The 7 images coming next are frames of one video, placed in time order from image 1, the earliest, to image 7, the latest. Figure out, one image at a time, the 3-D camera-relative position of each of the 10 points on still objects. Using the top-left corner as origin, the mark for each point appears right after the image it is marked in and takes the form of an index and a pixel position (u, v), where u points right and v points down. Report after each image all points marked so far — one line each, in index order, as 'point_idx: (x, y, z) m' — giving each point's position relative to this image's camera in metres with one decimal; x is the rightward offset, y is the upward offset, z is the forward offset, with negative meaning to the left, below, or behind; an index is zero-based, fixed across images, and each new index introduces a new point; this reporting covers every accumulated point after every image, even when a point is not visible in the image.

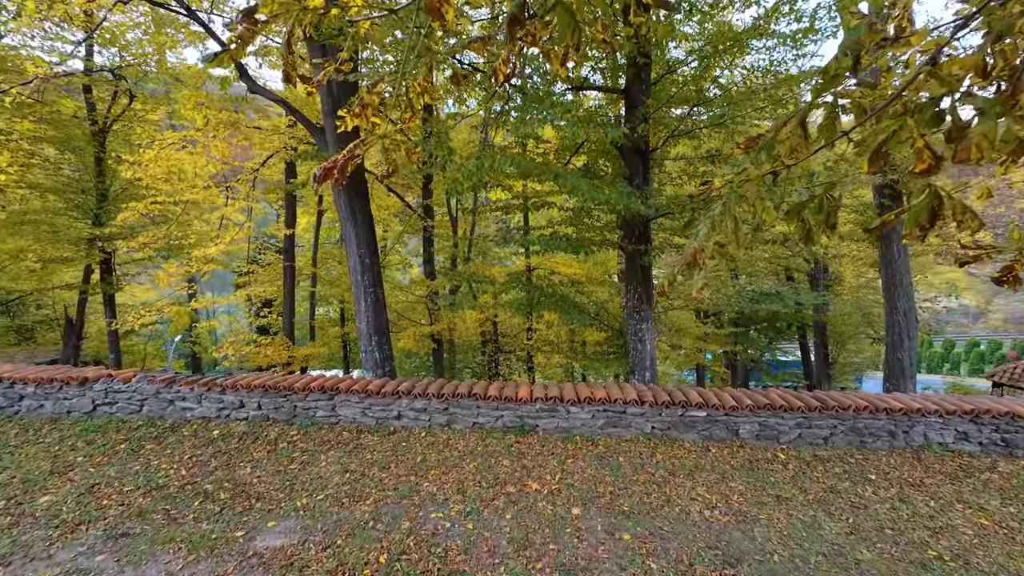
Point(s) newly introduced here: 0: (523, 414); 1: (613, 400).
0: (+0.1, -1.4, +4.7) m
1: (+1.1, -1.2, +4.6) m
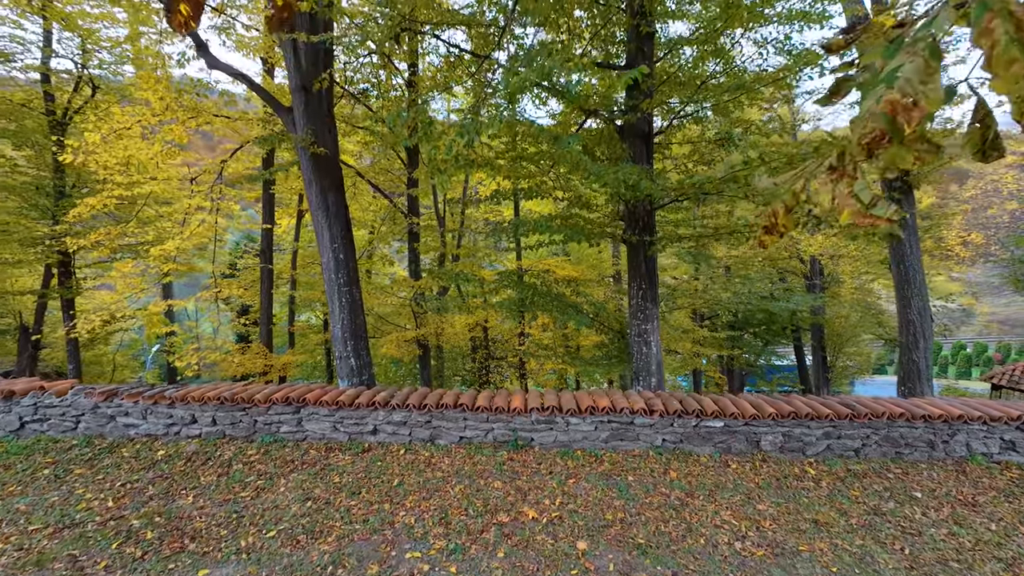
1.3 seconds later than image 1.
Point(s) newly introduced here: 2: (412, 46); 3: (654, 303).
0: (0.0, -1.4, +4.1) m
1: (+1.0, -1.2, +4.0) m
2: (-1.5, +3.6, +6.3) m
3: (+1.8, -0.2, +5.3) m
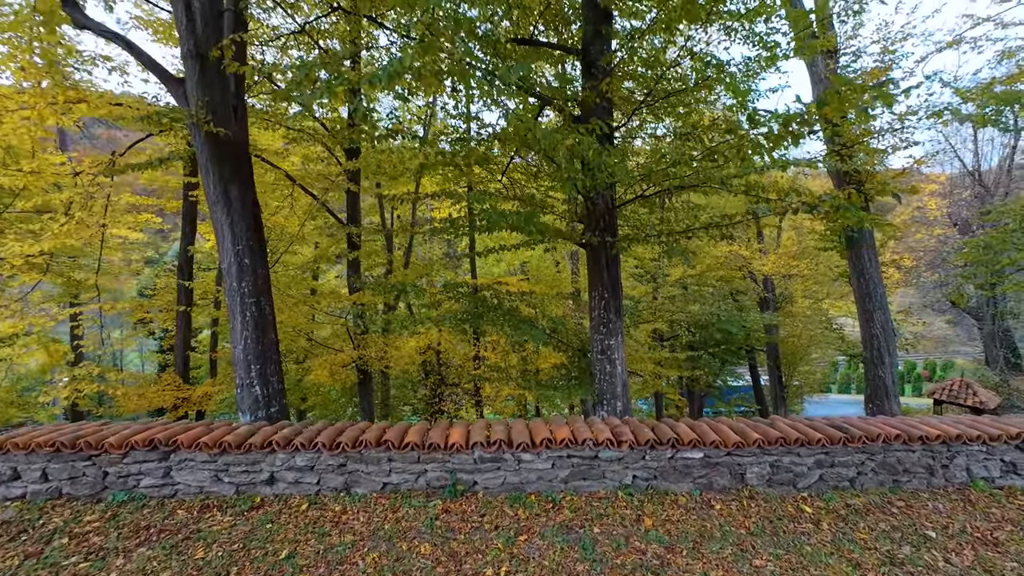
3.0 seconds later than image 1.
0: (-0.4, -1.4, +3.3) m
1: (+0.5, -1.2, +3.3) m
2: (-2.2, +3.4, +5.6) m
3: (+1.2, -0.3, +4.7) m
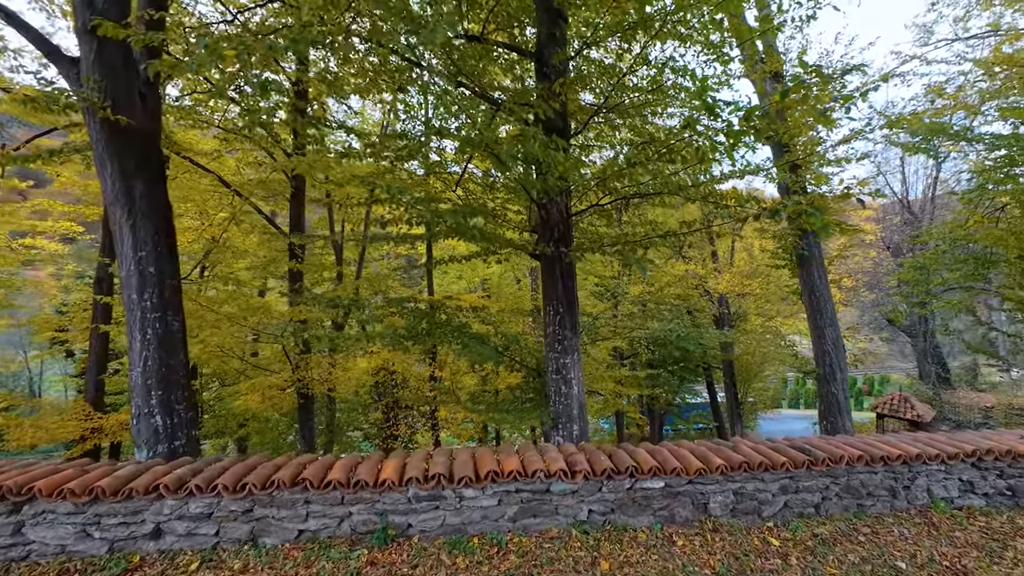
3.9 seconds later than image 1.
0: (-0.8, -1.5, +2.9) m
1: (+0.1, -1.3, +2.9) m
2: (-2.7, +3.2, +5.2) m
3: (+0.6, -0.5, +4.4) m
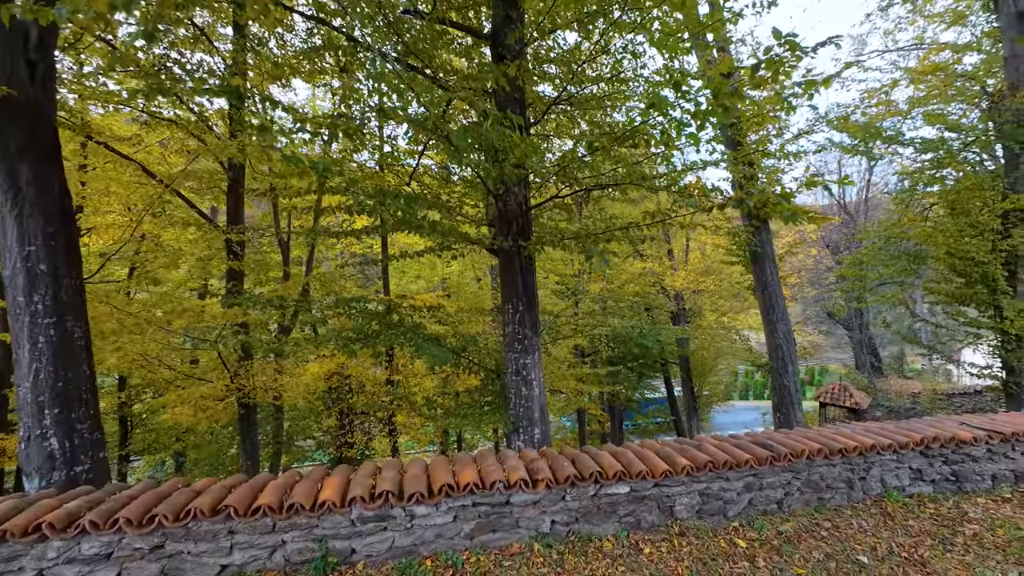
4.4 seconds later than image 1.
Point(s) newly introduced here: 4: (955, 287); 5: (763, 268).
0: (-1.1, -1.5, +2.5) m
1: (-0.1, -1.3, +2.7) m
2: (-3.3, +3.2, +4.7) m
3: (+0.2, -0.4, +4.2) m
4: (+8.6, 0.0, +8.2) m
5: (+4.2, +0.3, +7.0) m
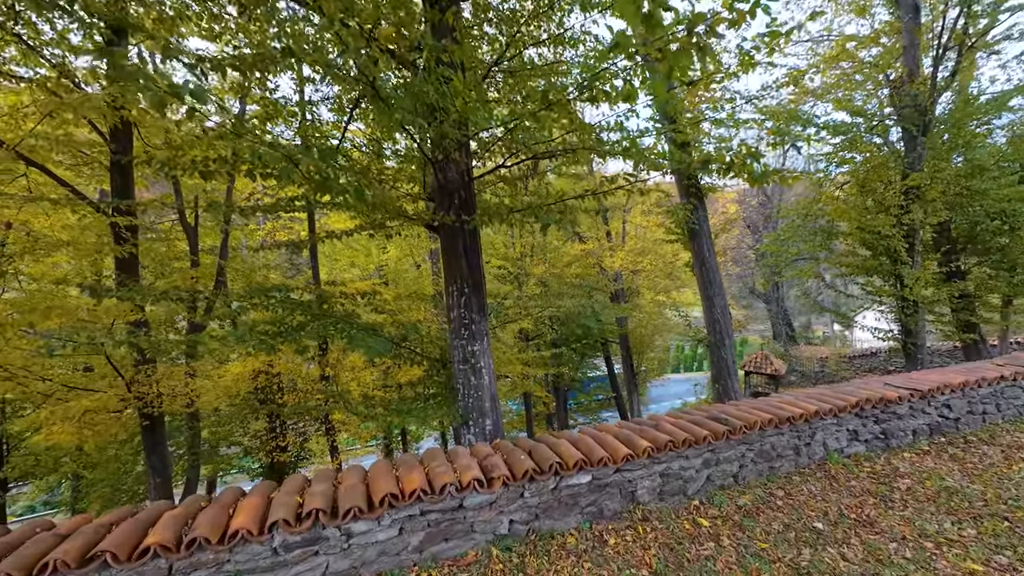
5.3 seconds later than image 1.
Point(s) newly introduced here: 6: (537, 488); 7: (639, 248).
0: (-1.3, -1.4, +2.1) m
1: (-0.4, -1.1, +2.4) m
2: (-3.9, +3.3, +3.8) m
3: (-0.3, -0.2, +3.9) m
4: (+7.4, +0.6, +9.0) m
5: (+3.2, +0.7, +7.2) m
6: (+0.1, -1.2, +2.6) m
7: (+3.3, +1.0, +10.9) m
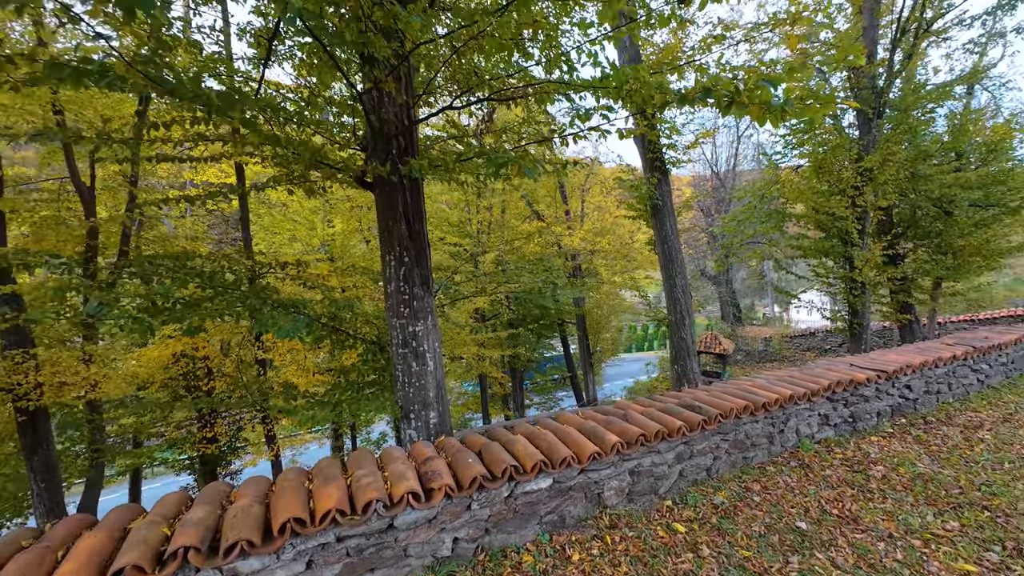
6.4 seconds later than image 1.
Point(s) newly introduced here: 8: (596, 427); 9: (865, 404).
0: (-1.6, -1.2, +1.5) m
1: (-0.7, -1.0, +1.9) m
2: (-4.2, +3.5, +2.7) m
3: (-0.7, 0.0, +3.4) m
4: (+6.5, +1.0, +9.1) m
5: (+2.5, +1.1, +6.9) m
6: (-0.1, -1.1, +2.1) m
7: (+2.2, +1.6, +10.6) m
8: (+0.5, -0.8, +2.5) m
9: (+3.1, -1.0, +3.7) m
